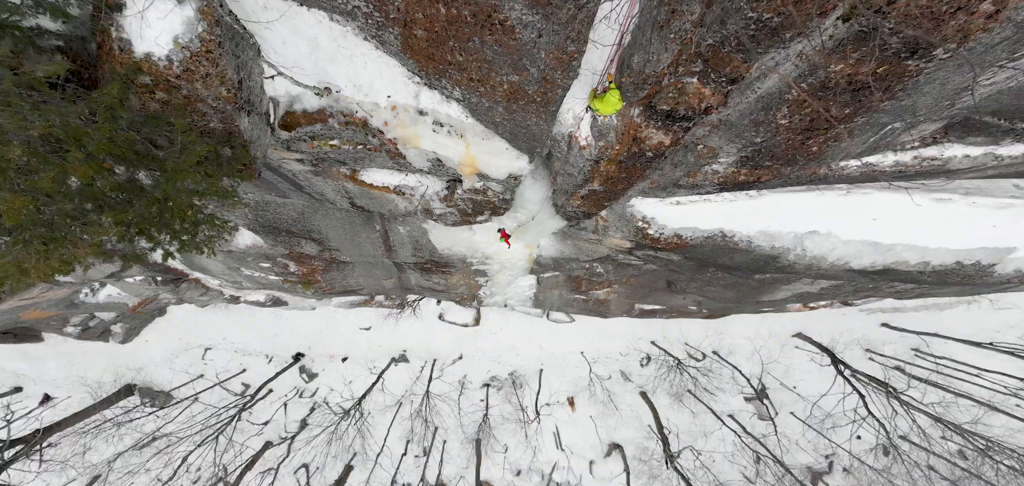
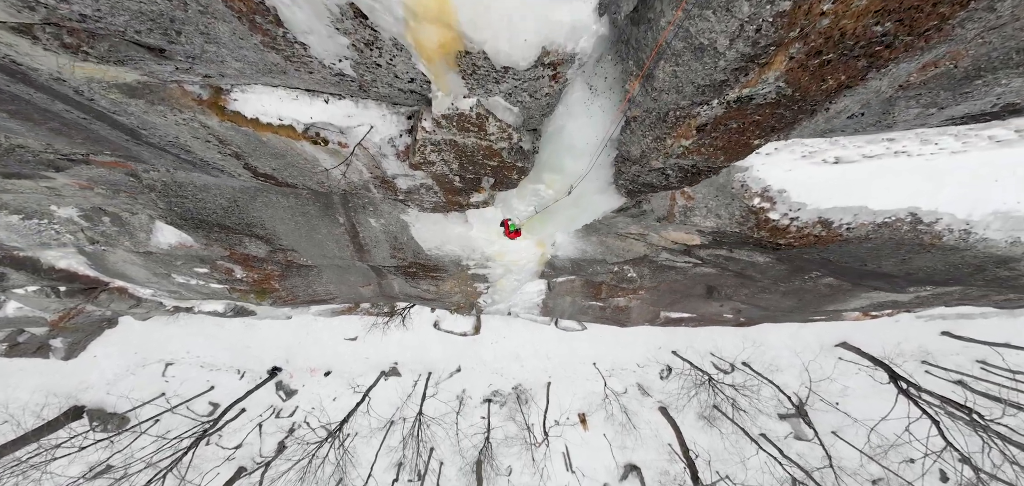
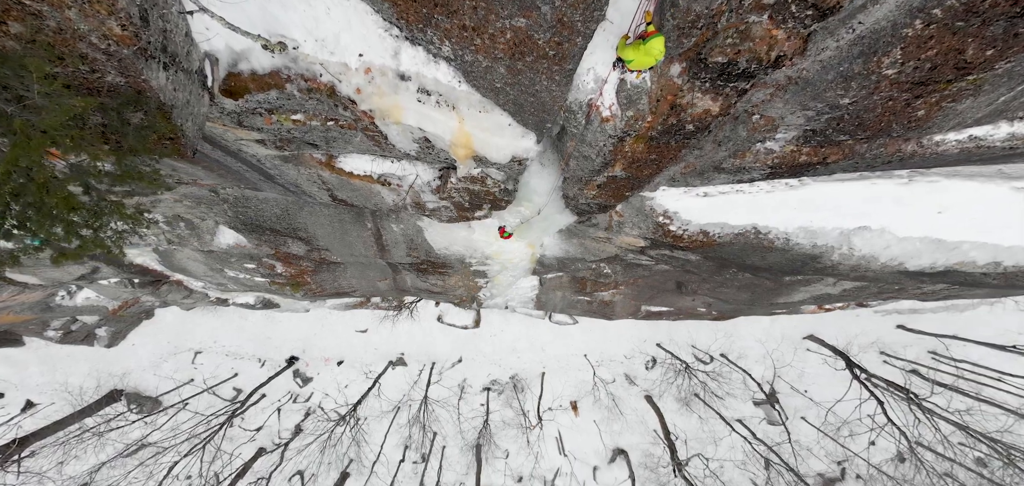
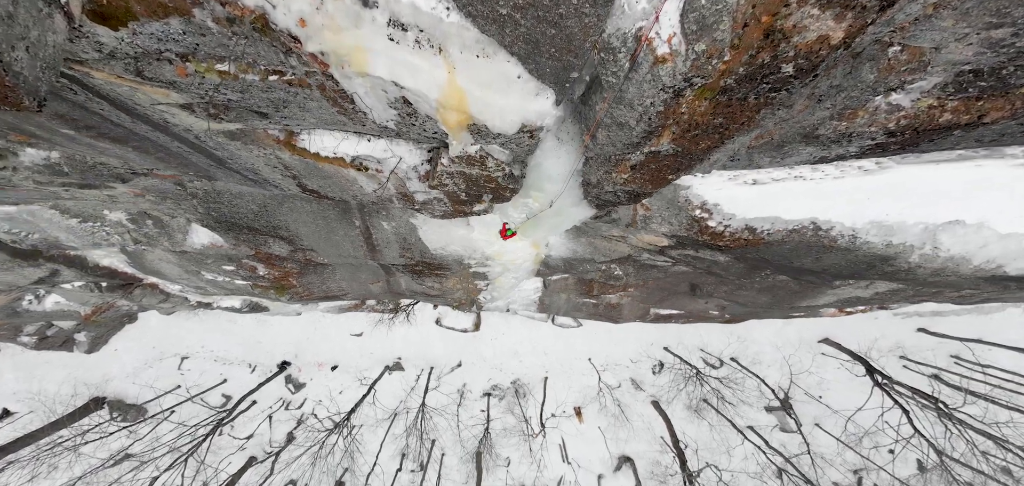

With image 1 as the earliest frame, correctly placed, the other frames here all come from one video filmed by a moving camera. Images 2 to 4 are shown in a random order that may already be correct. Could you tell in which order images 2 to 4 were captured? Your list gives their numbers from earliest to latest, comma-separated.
3, 4, 2
